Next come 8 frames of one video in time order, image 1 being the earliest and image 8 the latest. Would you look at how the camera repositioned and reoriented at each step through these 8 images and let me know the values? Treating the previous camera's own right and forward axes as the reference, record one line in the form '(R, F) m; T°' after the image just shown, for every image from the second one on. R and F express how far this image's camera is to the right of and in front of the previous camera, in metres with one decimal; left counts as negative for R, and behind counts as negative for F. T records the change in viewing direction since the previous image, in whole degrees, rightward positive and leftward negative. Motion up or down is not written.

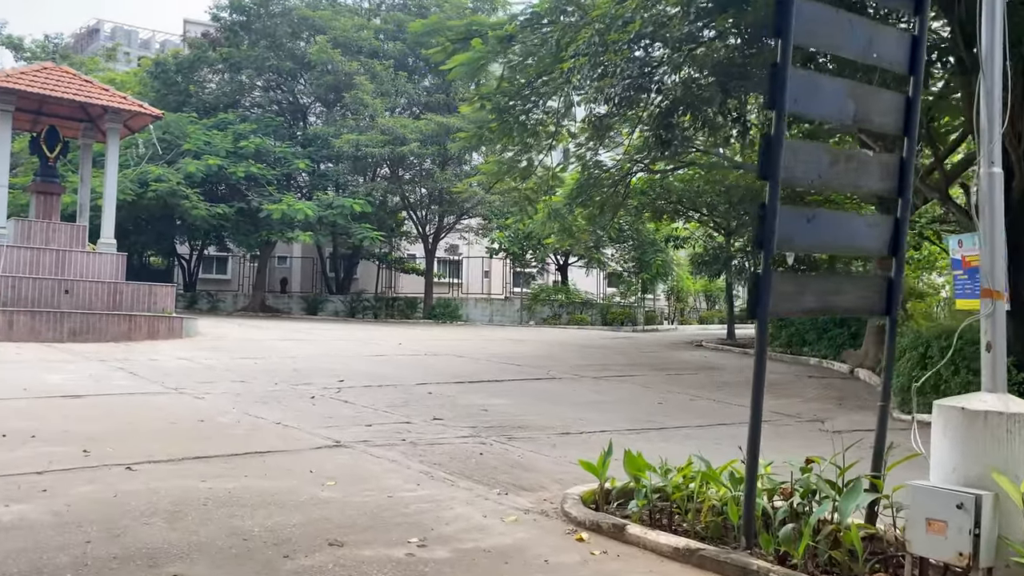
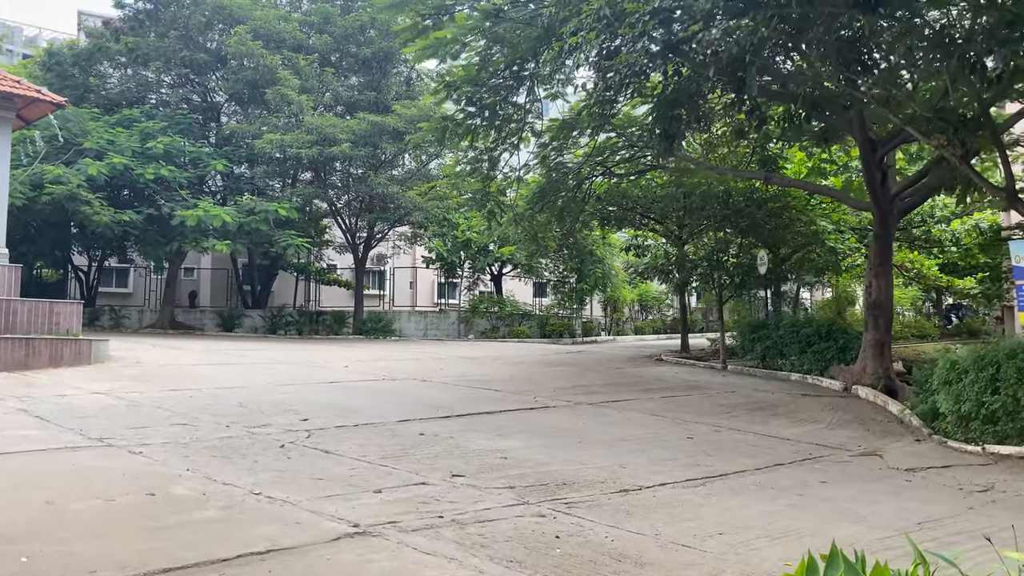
(-0.8, +1.5) m; +6°
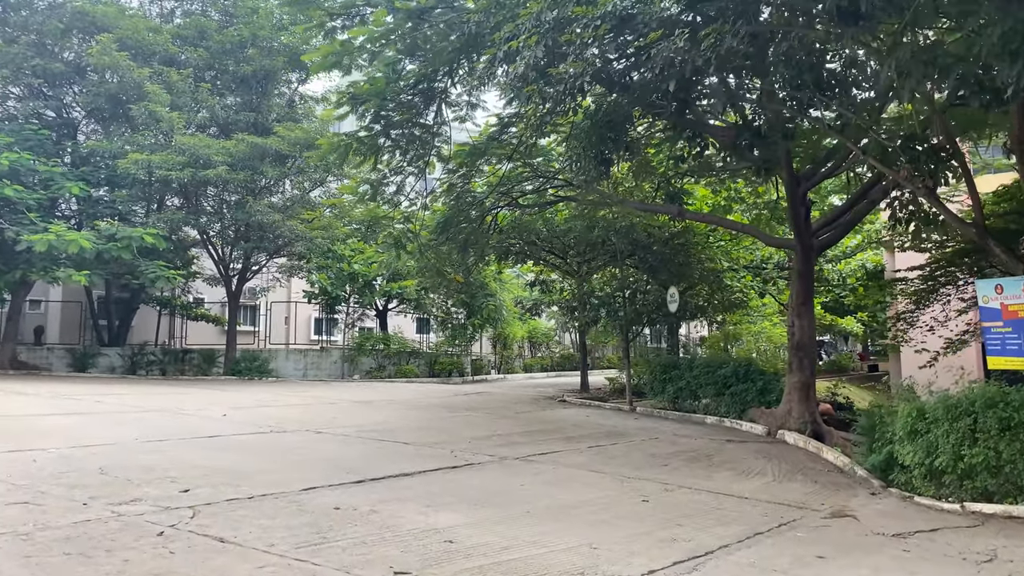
(-0.4, +1.1) m; +9°
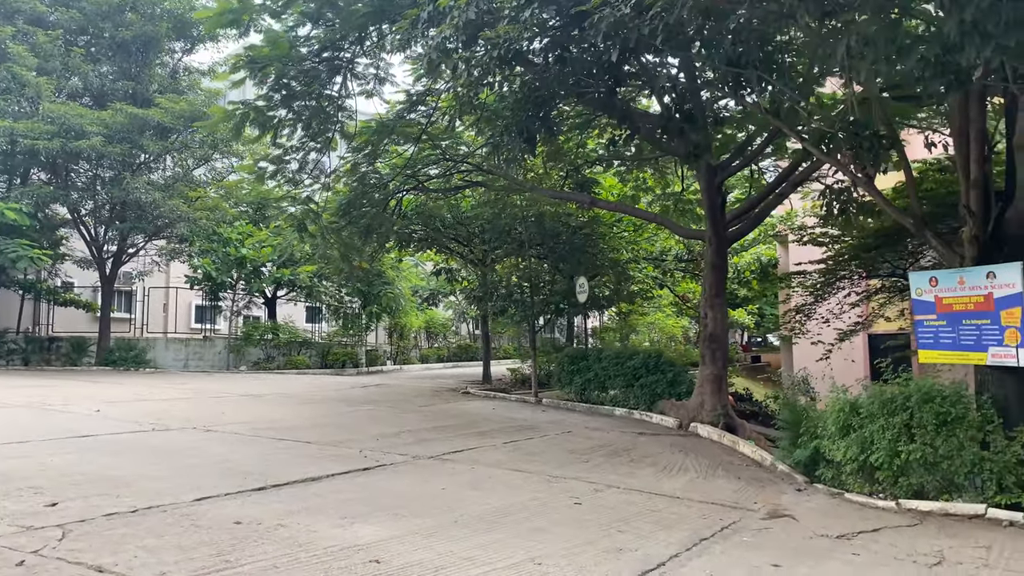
(-0.3, +0.6) m; +7°
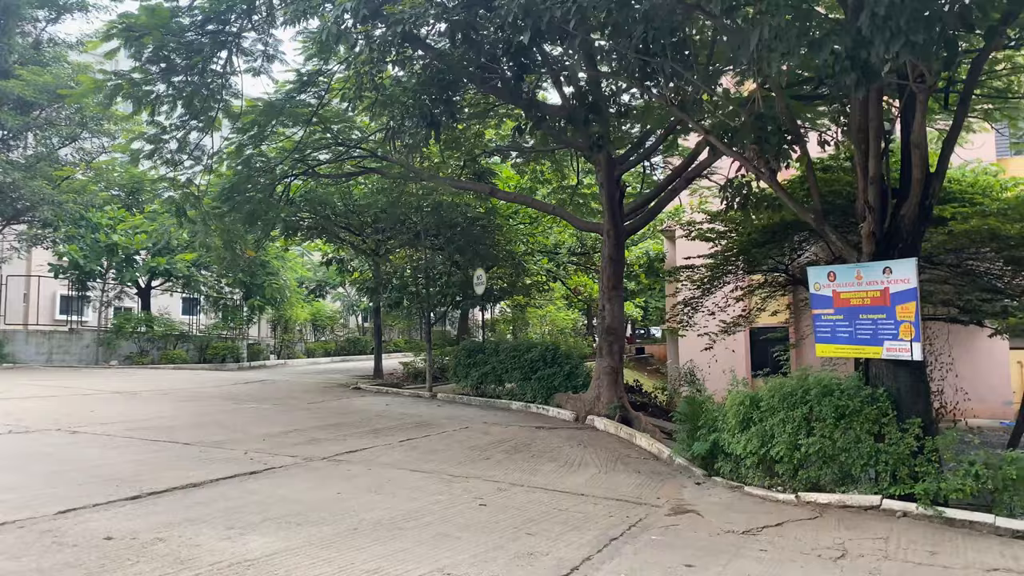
(-0.1, +0.3) m; +8°
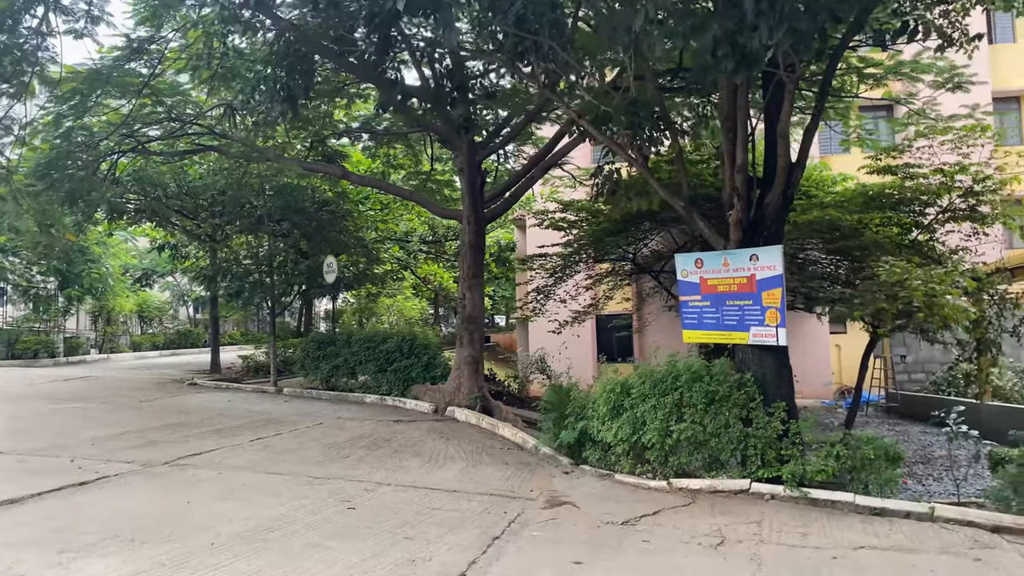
(-0.2, +0.4) m; +11°
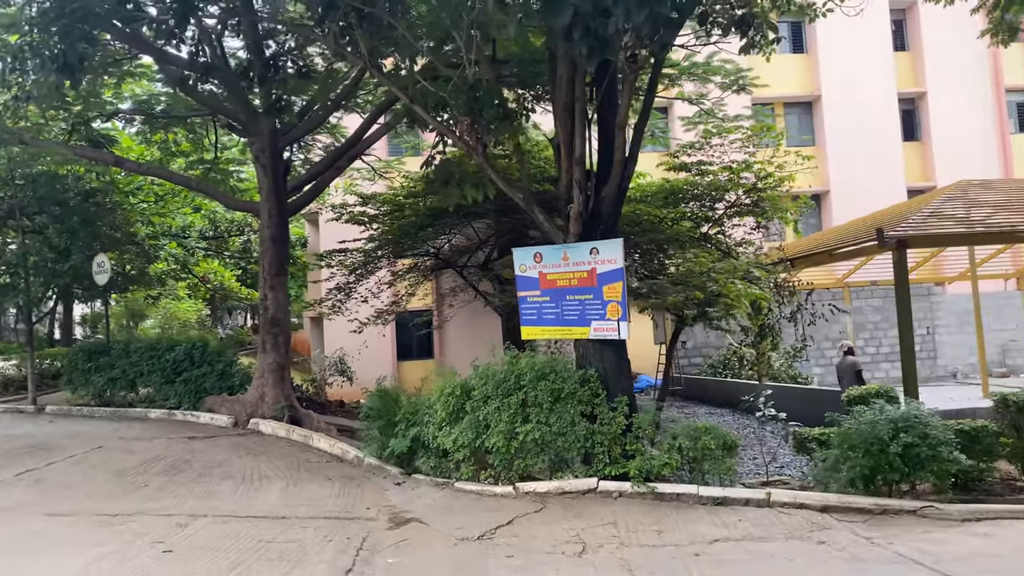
(-0.4, +0.5) m; +15°
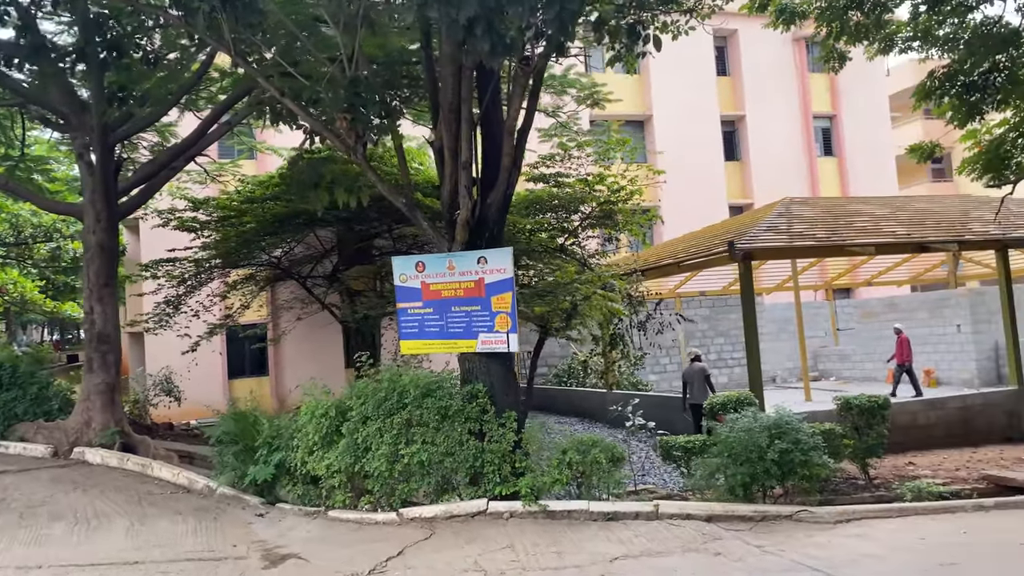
(-0.4, +0.4) m; +12°
